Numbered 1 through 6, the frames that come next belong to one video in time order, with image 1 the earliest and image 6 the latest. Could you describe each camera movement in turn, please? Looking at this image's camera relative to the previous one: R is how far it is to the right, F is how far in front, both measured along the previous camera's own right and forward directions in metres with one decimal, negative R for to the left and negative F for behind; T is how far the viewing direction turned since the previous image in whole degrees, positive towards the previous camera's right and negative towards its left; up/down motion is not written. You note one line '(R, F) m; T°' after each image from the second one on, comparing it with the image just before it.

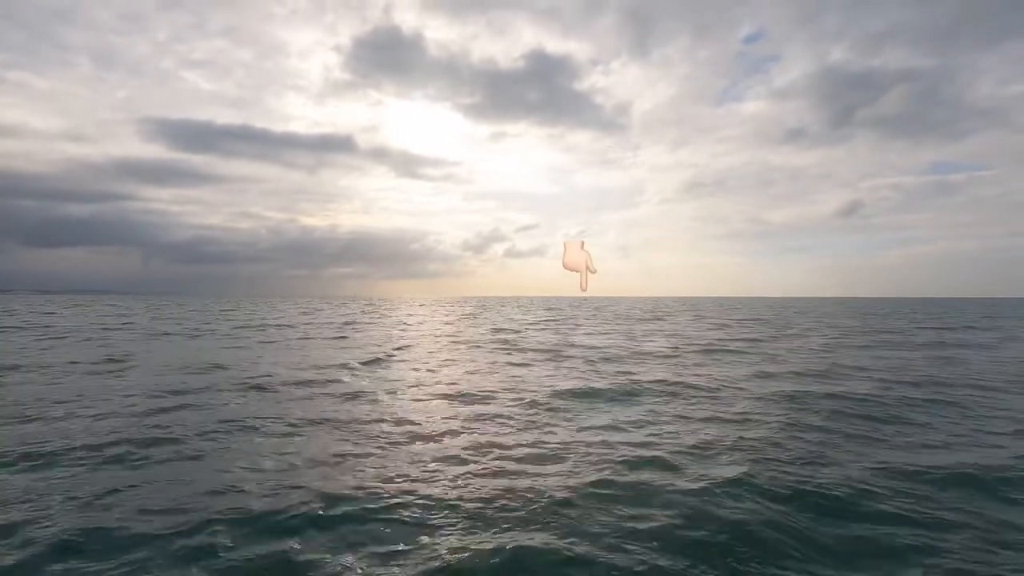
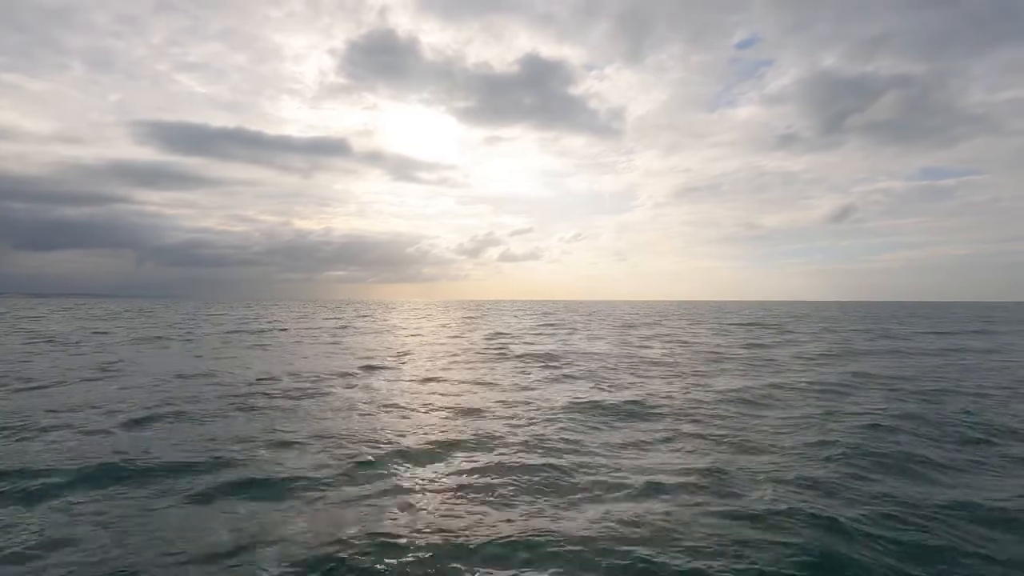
(-0.9, +0.4) m; +1°
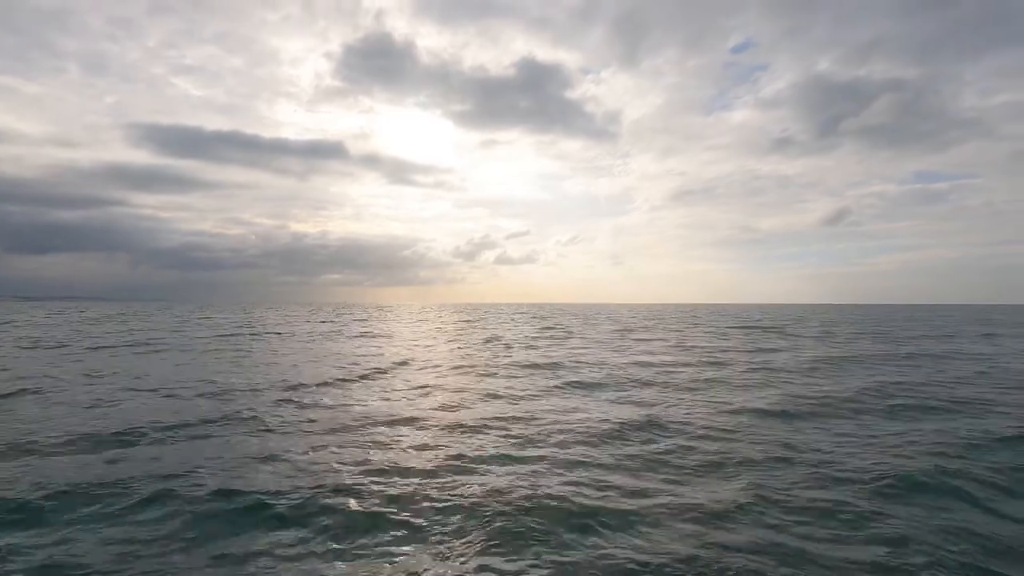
(-0.2, +0.1) m; 0°
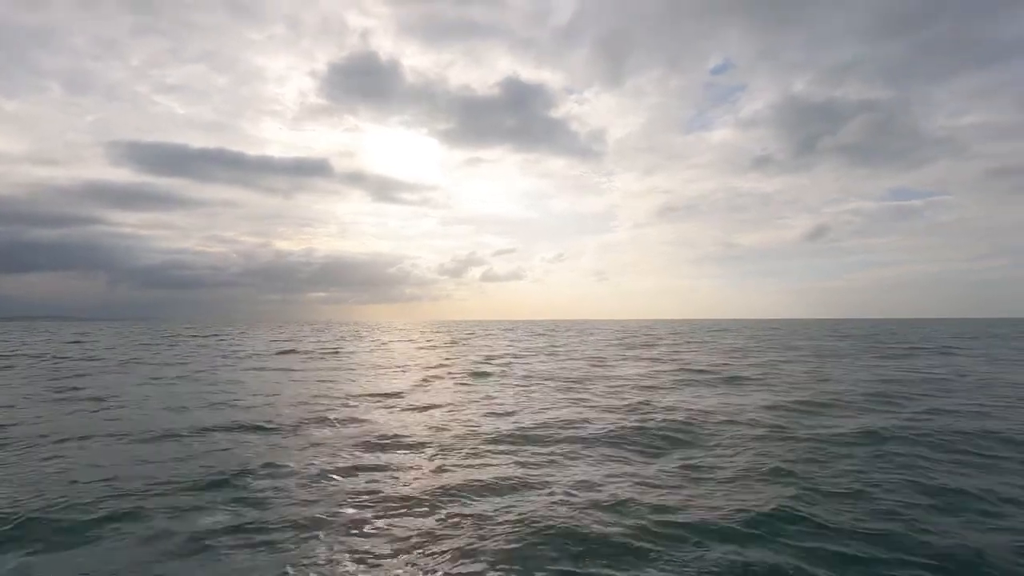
(-0.6, +1.4) m; +2°
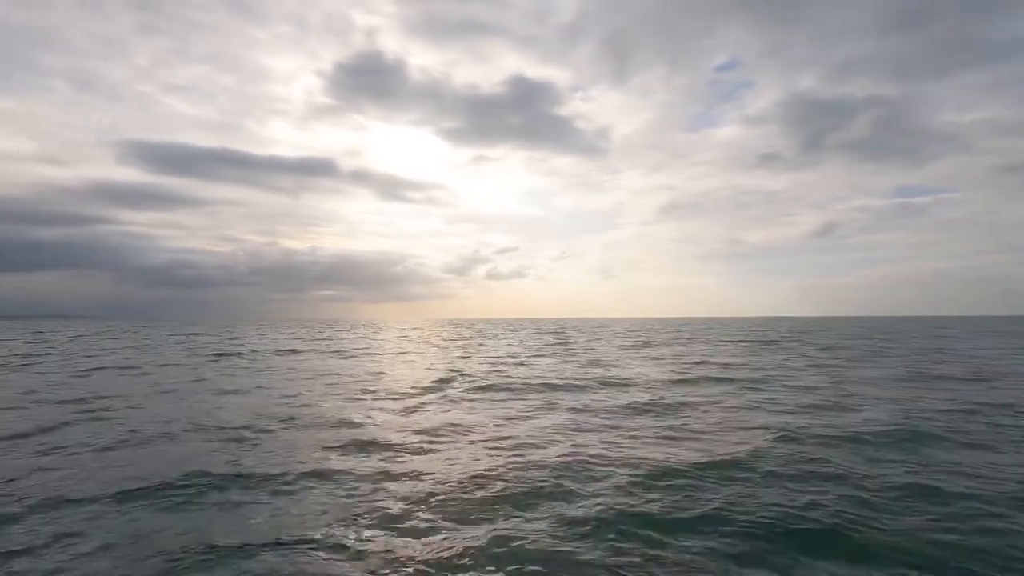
(-1.5, +2.0) m; -1°
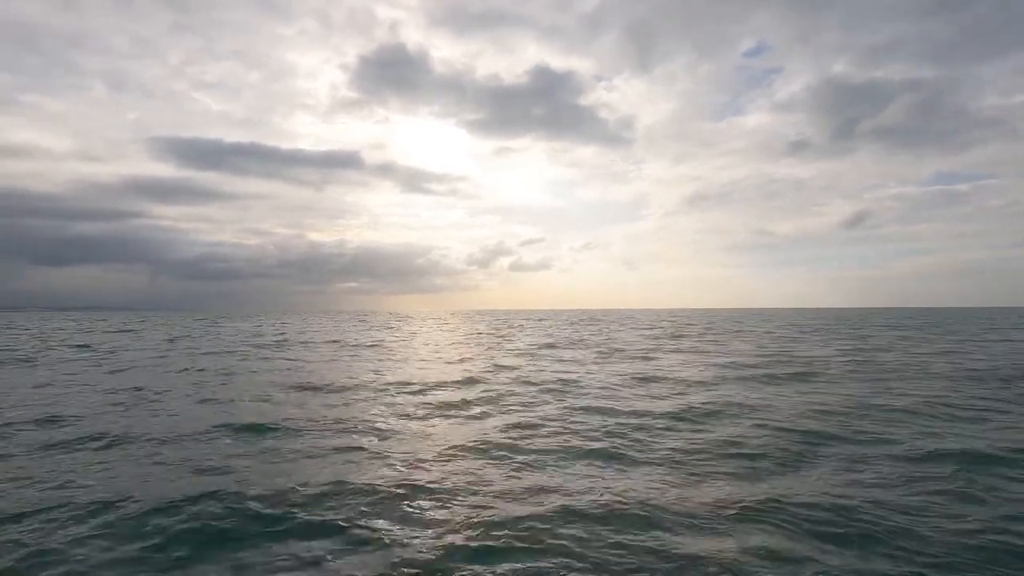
(+0.8, -0.2) m; -3°
